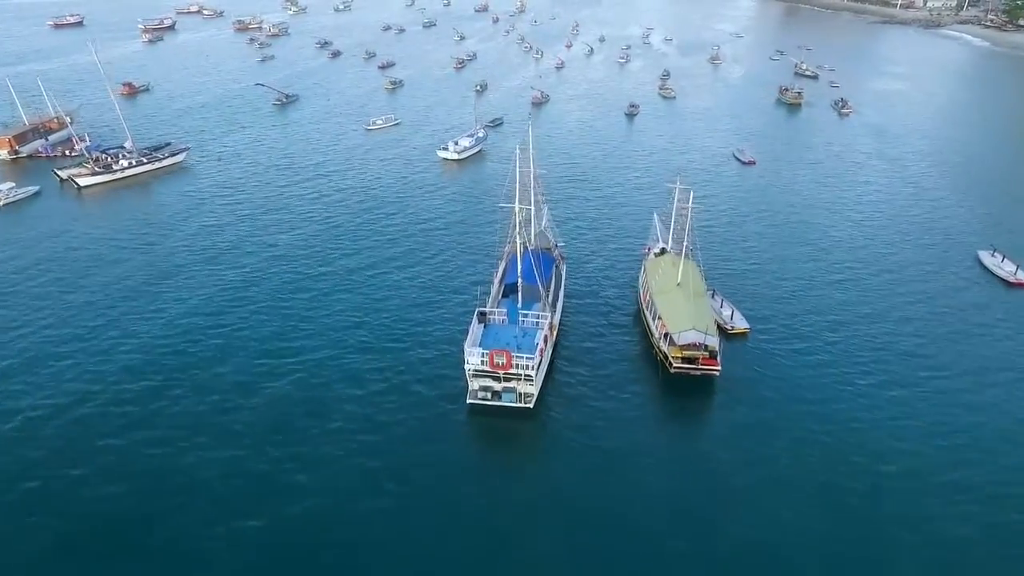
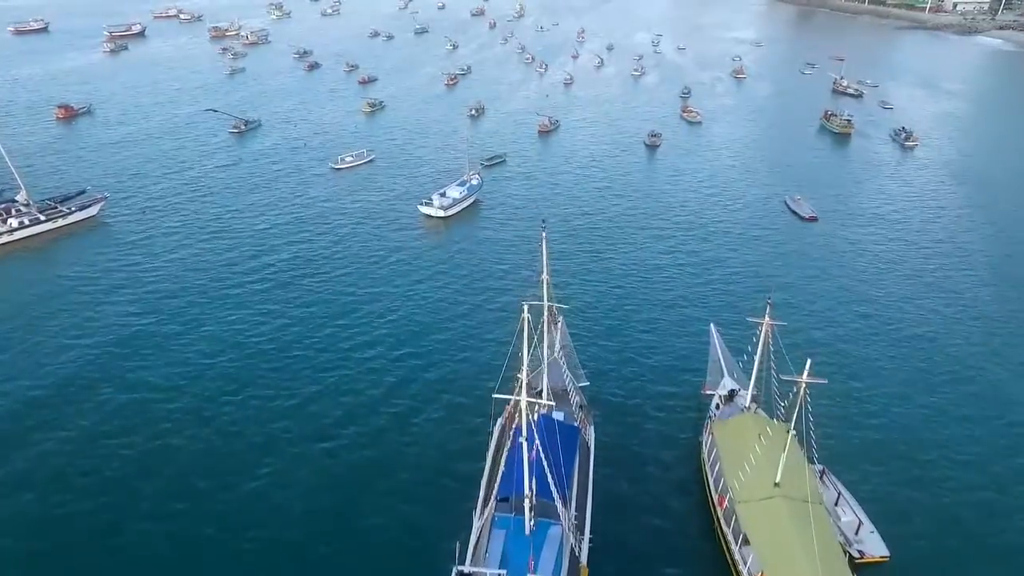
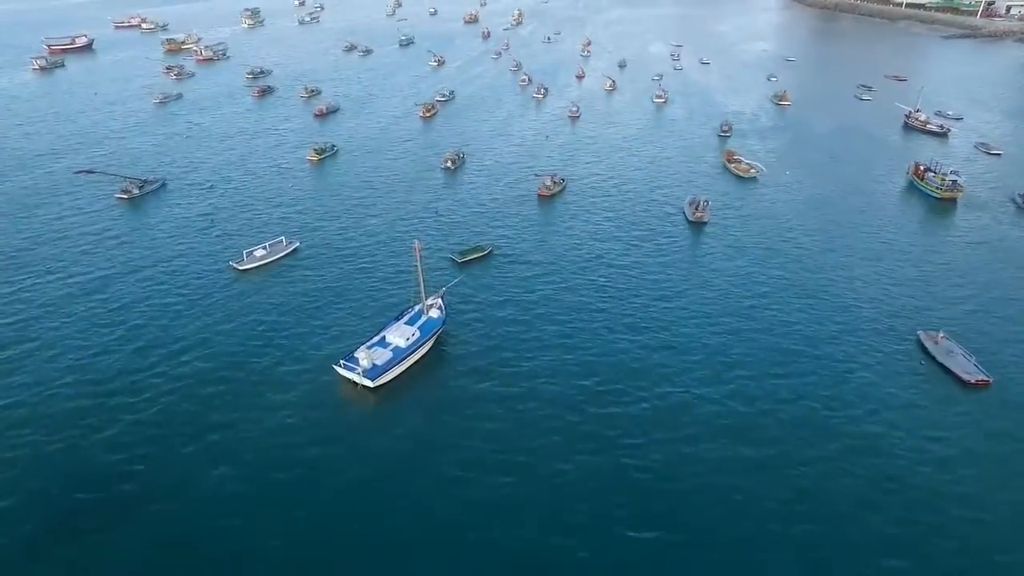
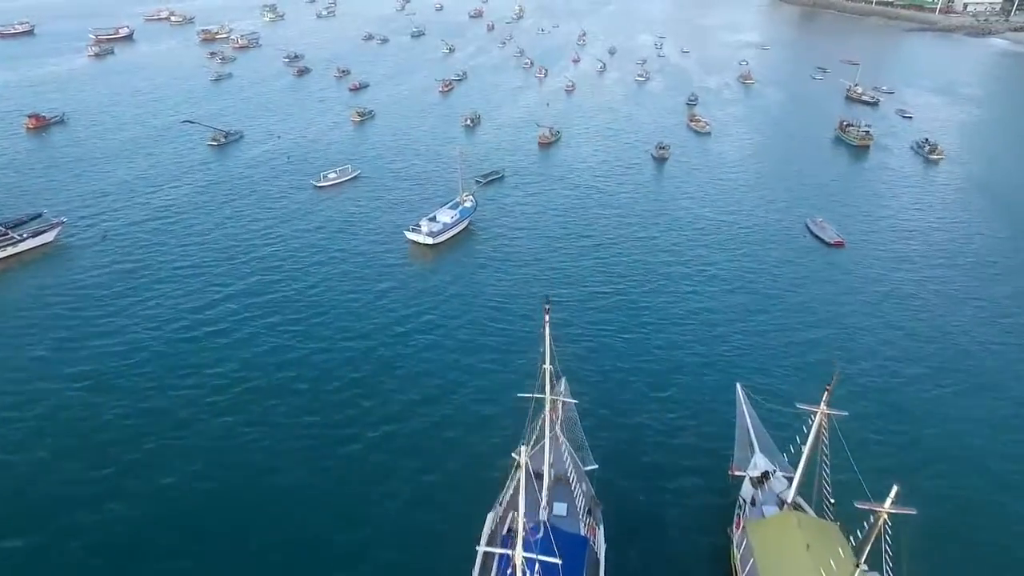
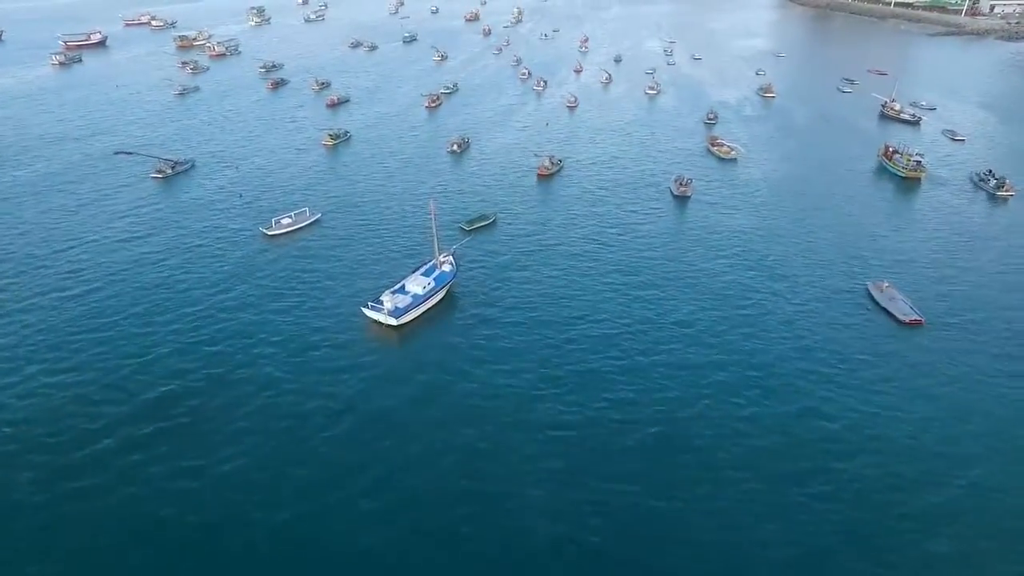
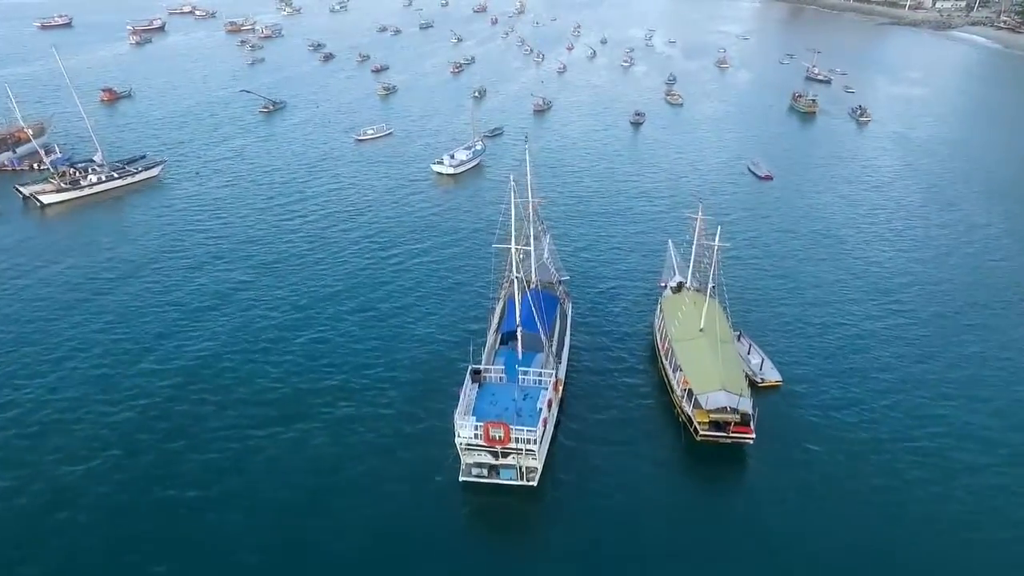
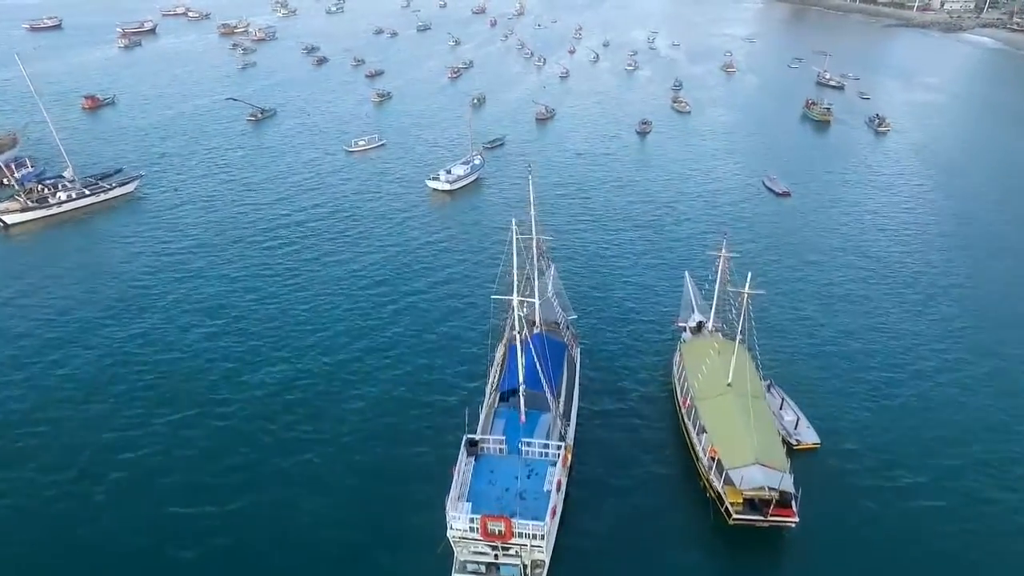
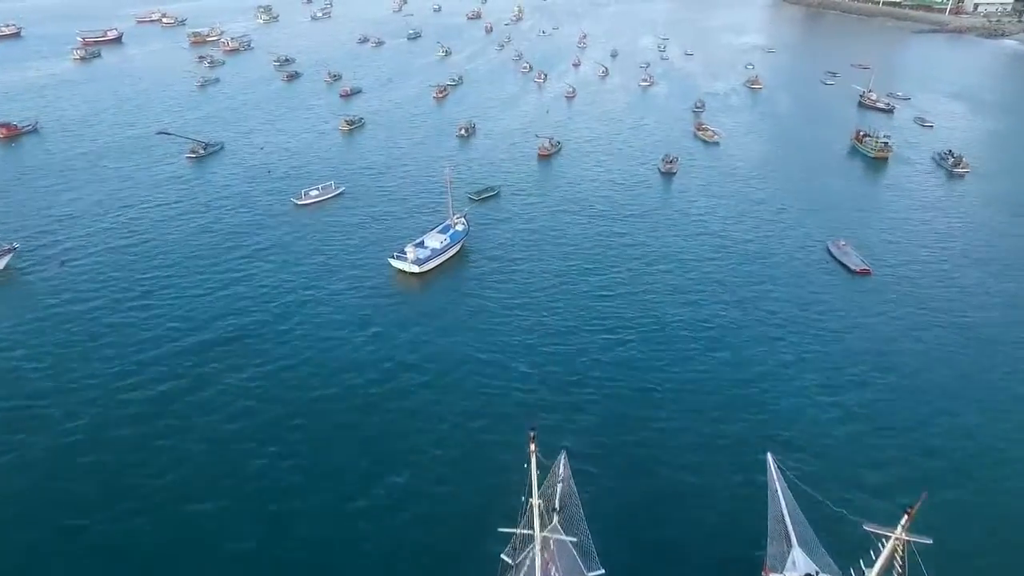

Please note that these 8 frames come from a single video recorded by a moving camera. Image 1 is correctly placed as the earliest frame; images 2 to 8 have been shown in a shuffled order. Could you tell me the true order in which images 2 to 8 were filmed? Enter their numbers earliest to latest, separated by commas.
6, 7, 2, 4, 8, 5, 3
